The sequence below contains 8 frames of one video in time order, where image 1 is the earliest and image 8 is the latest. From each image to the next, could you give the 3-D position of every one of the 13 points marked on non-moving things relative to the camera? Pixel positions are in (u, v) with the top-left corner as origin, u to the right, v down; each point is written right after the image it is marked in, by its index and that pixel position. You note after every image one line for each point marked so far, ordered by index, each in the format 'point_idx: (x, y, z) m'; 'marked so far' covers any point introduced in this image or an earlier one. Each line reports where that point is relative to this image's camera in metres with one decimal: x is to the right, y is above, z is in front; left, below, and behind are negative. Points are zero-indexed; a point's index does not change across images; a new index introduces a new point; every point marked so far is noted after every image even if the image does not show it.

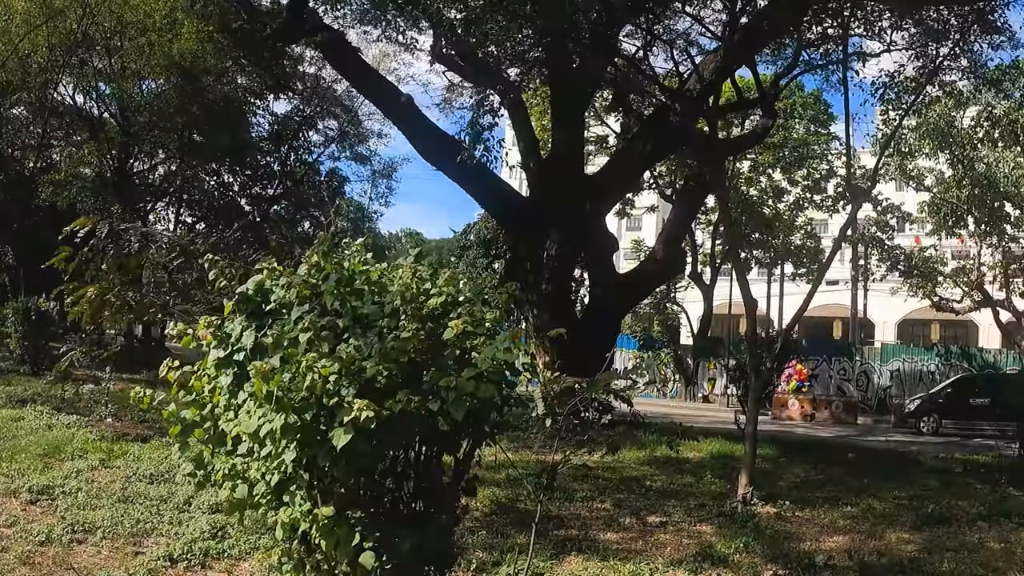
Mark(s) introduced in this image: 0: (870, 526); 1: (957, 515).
0: (+1.5, -1.0, +6.1) m
1: (+2.1, -1.0, +6.6) m
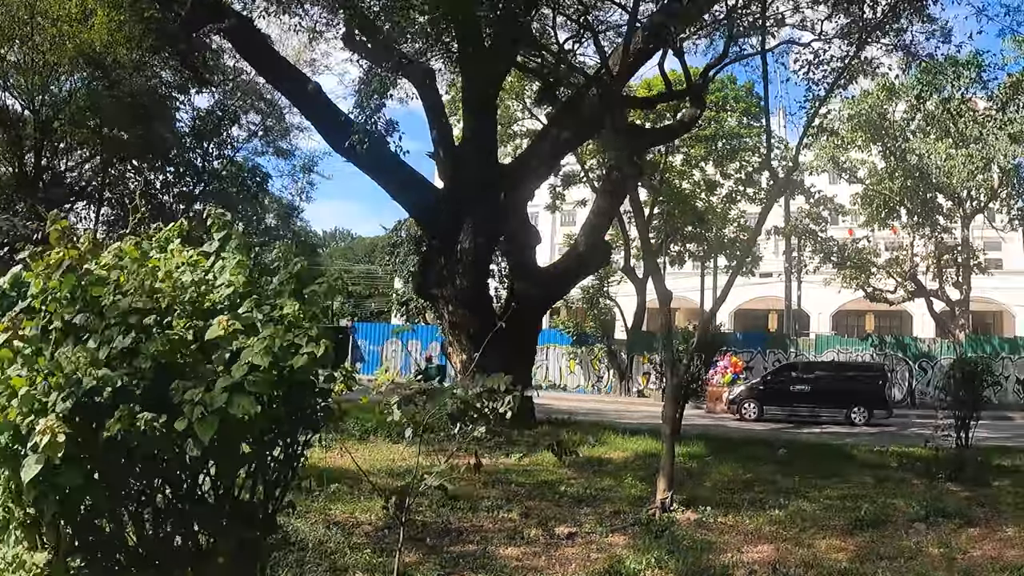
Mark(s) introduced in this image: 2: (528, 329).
0: (+1.1, -0.9, +5.6) m
1: (+1.6, -1.0, +6.2) m
2: (+0.1, -0.3, +11.3) m
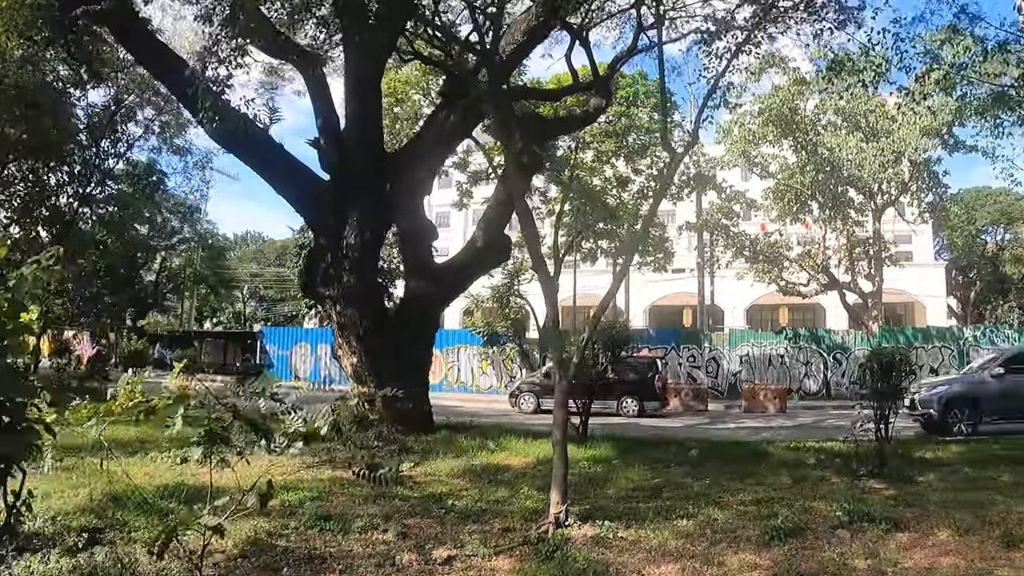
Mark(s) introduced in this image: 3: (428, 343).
0: (+0.7, -0.9, +4.9) m
1: (+1.2, -0.9, +5.6) m
2: (-0.6, -0.3, +10.6) m
3: (-0.6, -0.4, +10.7) m
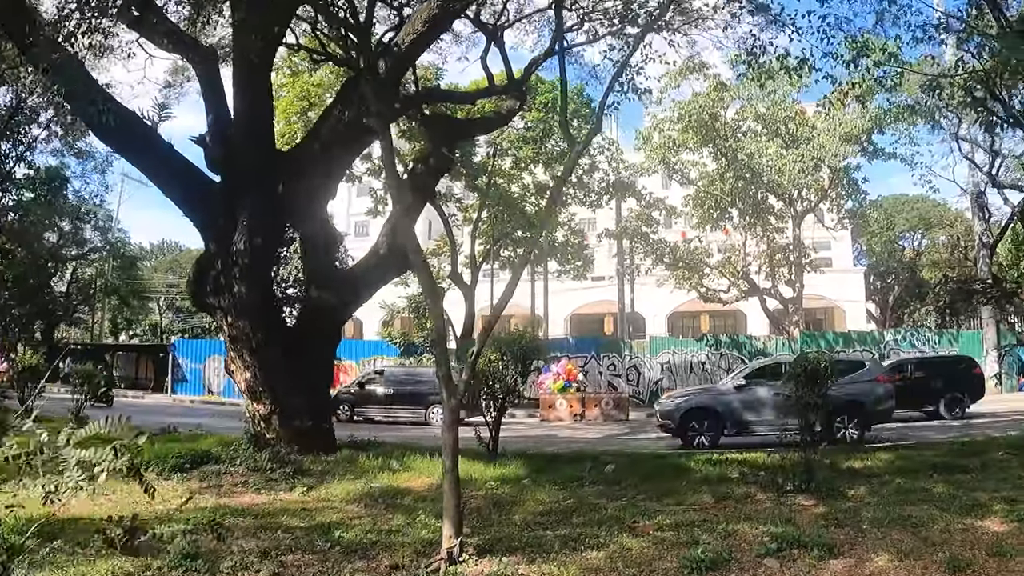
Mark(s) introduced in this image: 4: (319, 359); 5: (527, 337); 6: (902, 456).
0: (+0.3, -0.9, +4.4) m
1: (+0.8, -0.9, +5.0) m
2: (-1.3, -0.4, +9.9) m
3: (-1.3, -0.5, +10.0) m
4: (-1.3, -0.5, +9.9) m
5: (+0.1, -0.3, +9.8) m
6: (+2.6, -1.1, +9.7) m
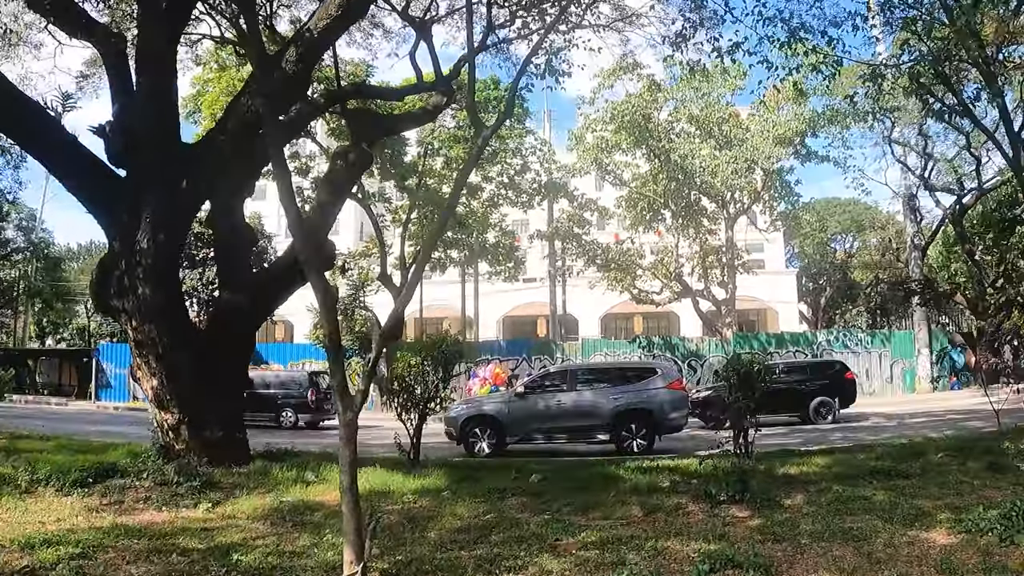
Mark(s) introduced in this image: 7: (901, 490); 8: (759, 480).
0: (+0.1, -0.9, +4.0) m
1: (+0.5, -0.9, +4.6) m
2: (-1.8, -0.4, +9.4) m
3: (-1.8, -0.5, +9.6) m
4: (-1.8, -0.5, +9.4) m
5: (-0.4, -0.3, +9.4) m
6: (+2.1, -1.1, +9.4) m
7: (+2.0, -1.0, +7.3) m
8: (+1.3, -1.0, +7.6) m
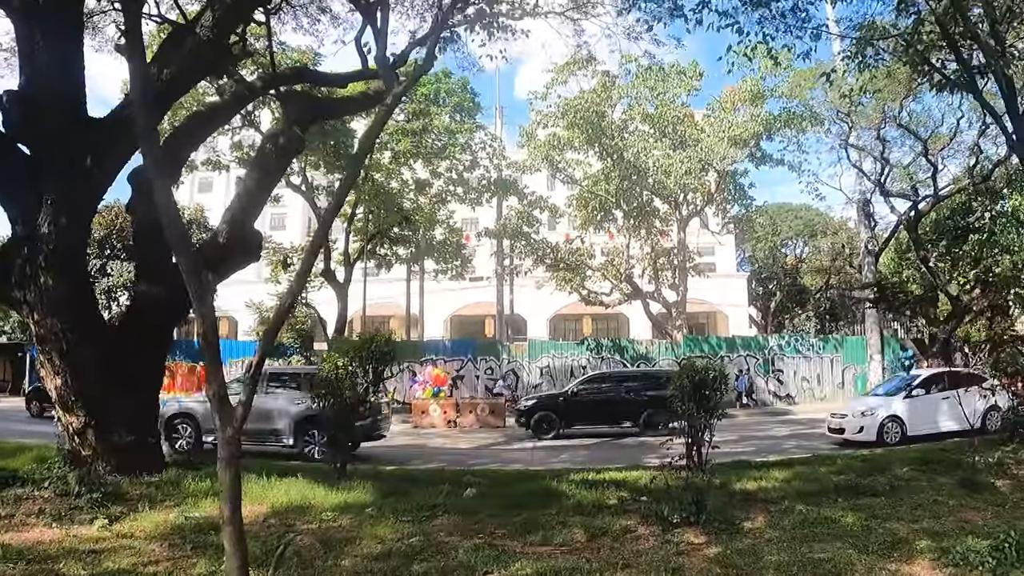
0: (-0.1, -0.9, +3.3) m
1: (+0.3, -0.9, +4.0) m
2: (-2.2, -0.3, +8.7) m
3: (-2.2, -0.4, +8.8) m
4: (-2.2, -0.4, +8.6) m
5: (-0.8, -0.3, +8.7) m
6: (+1.7, -1.1, +8.8) m
7: (+1.7, -1.0, +6.7) m
8: (+1.0, -1.0, +7.0) m
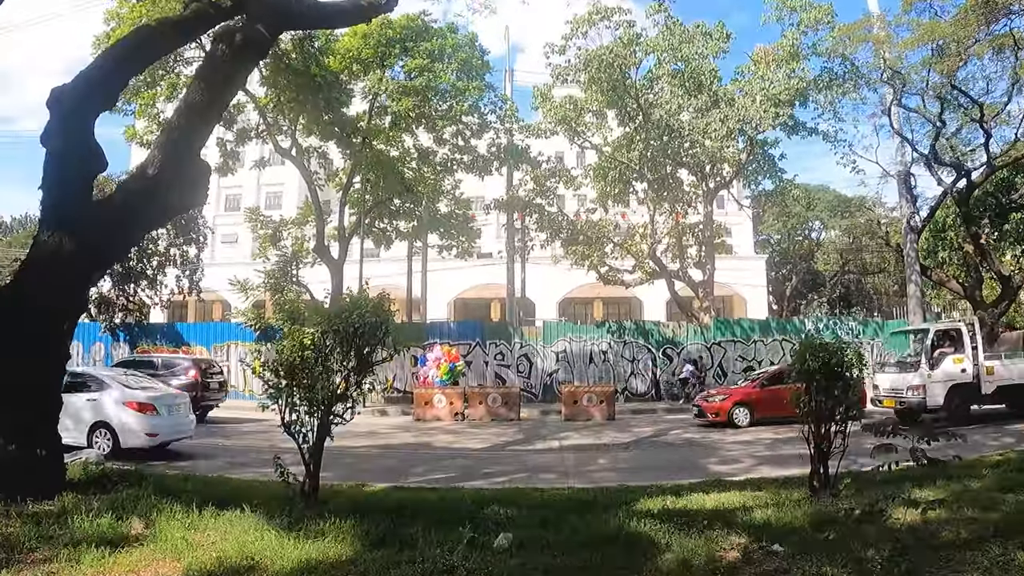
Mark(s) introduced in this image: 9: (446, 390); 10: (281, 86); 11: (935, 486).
0: (+0.1, -0.7, +0.8) m
1: (+0.5, -0.7, +1.4) m
2: (-2.0, -0.1, +6.2) m
3: (-2.0, -0.2, +6.3) m
4: (-2.0, -0.2, +6.1) m
5: (-0.6, -0.1, +6.1) m
6: (+1.9, -0.9, +6.3) m
7: (+1.8, -0.8, +4.1) m
8: (+1.2, -0.8, +4.4) m
9: (-0.8, -1.2, +16.6) m
10: (-3.0, +2.6, +18.7) m
11: (+1.9, -0.9, +6.6) m
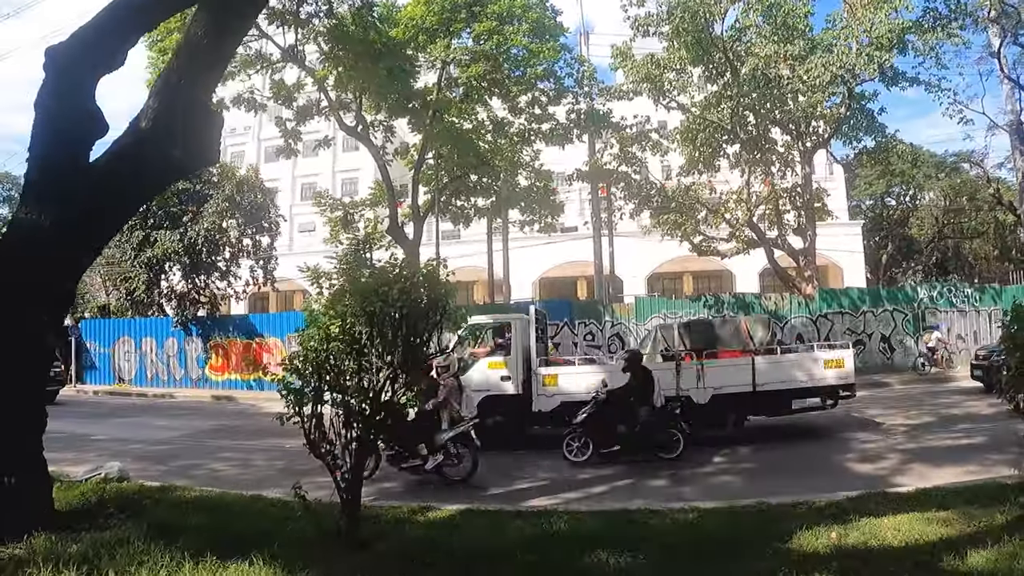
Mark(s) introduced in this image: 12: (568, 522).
0: (+0.1, -0.6, -0.7) m
1: (+0.5, -0.6, -0.1) m
2: (-1.7, 0.0, +4.8) m
3: (-1.6, -0.1, +4.9) m
4: (-1.7, -0.2, +4.7) m
5: (-0.3, 0.0, +4.7) m
6: (+2.3, -0.7, +4.7) m
7: (+2.1, -0.7, +2.5) m
8: (+1.4, -0.7, +2.9) m
9: (+0.2, -0.9, +15.1) m
10: (-2.1, +2.8, +17.3) m
11: (+2.3, -0.7, +4.9) m
12: (+0.2, -0.8, +4.7) m
